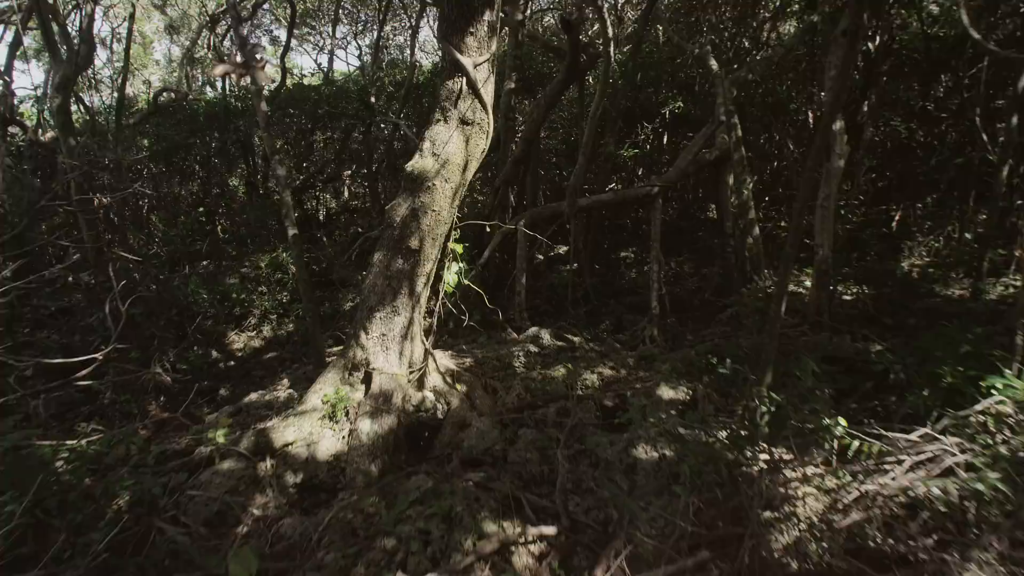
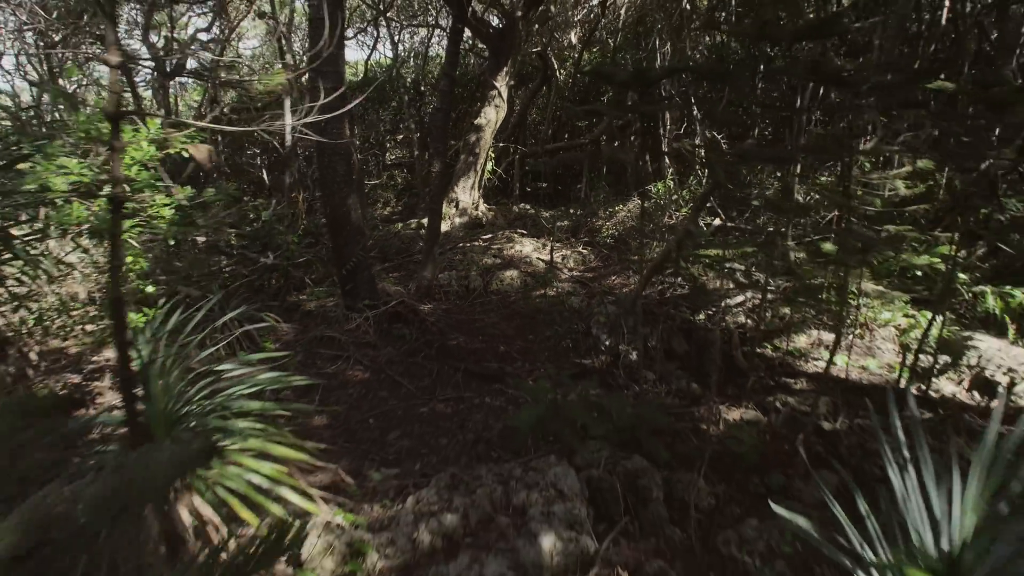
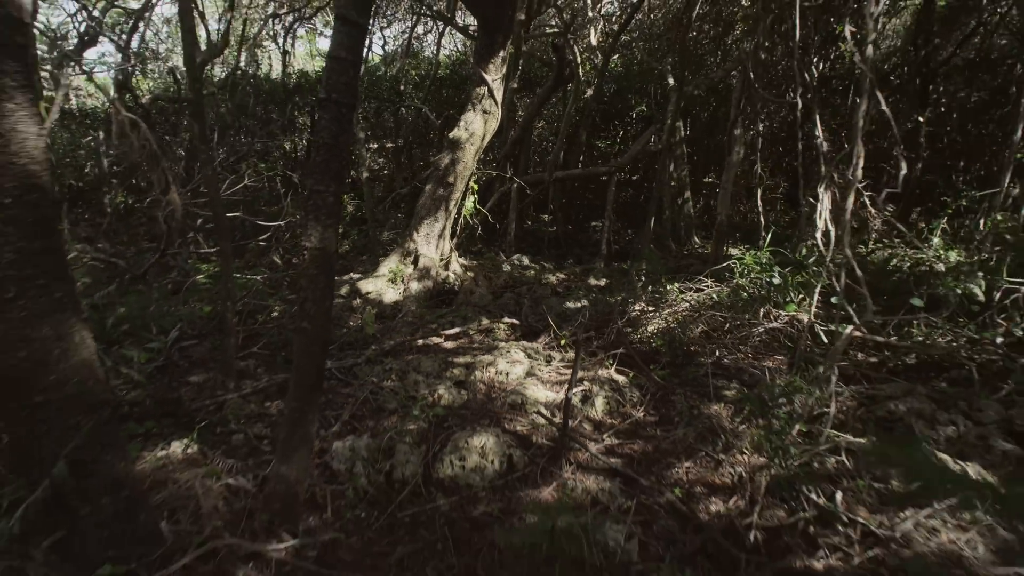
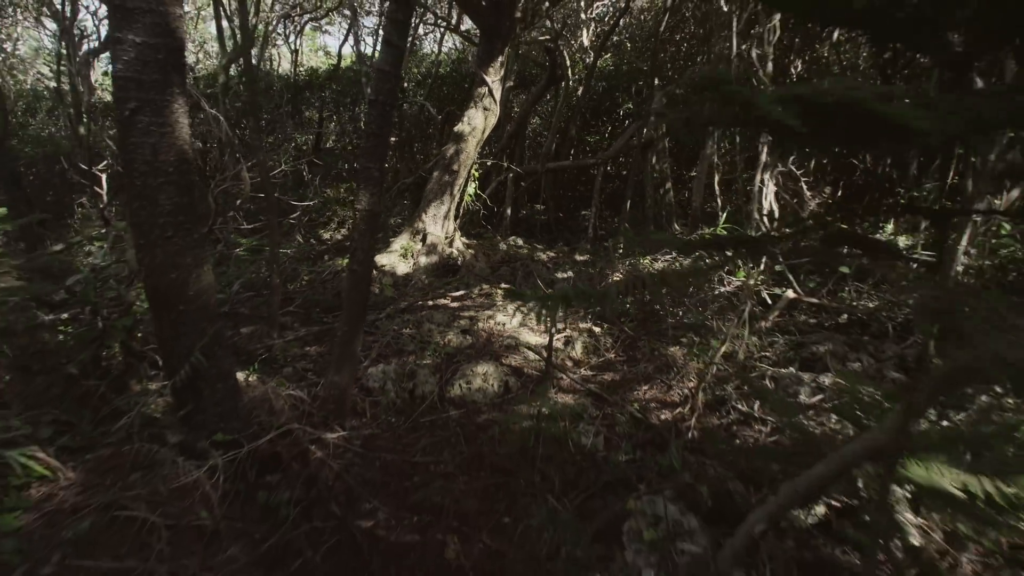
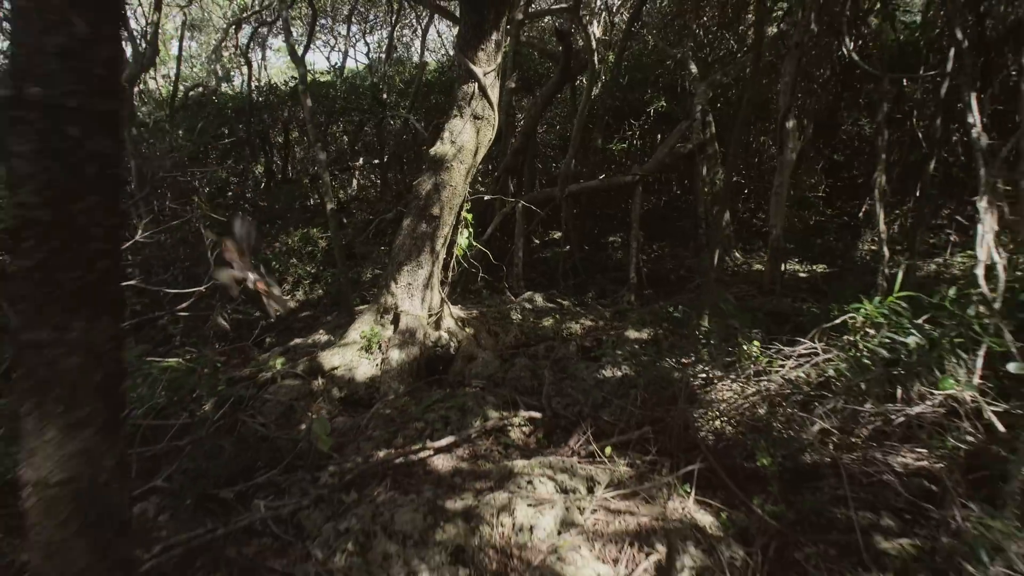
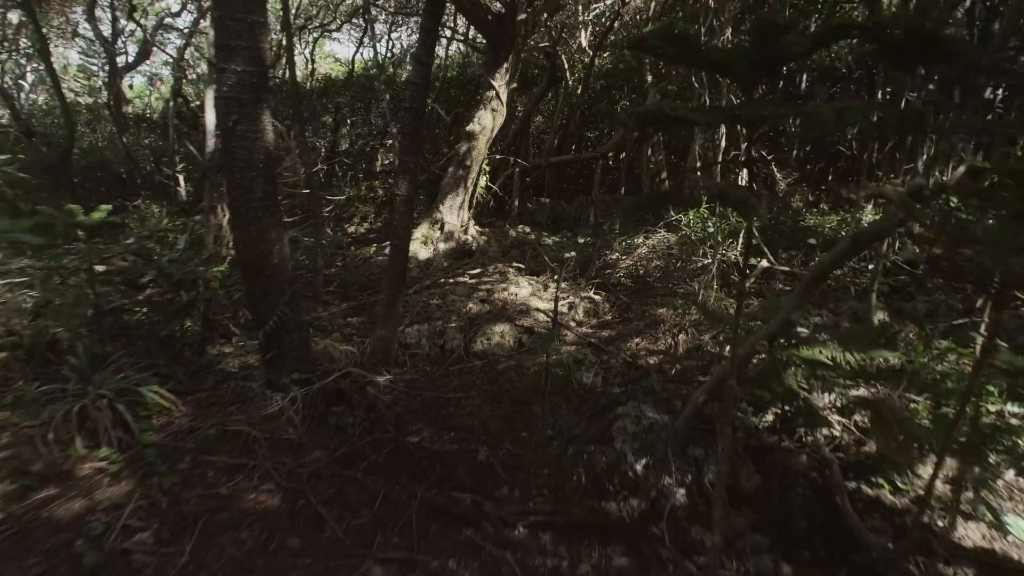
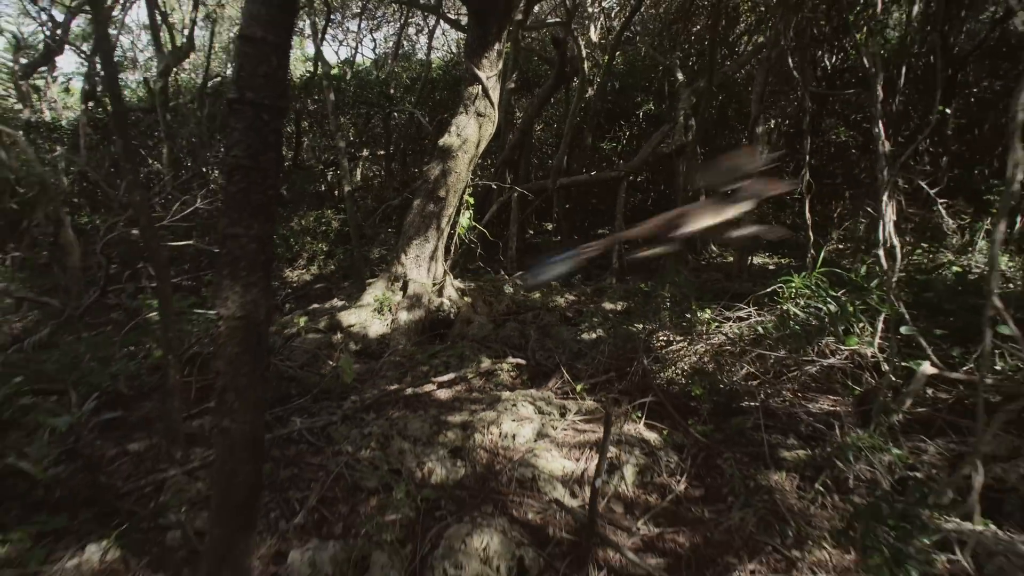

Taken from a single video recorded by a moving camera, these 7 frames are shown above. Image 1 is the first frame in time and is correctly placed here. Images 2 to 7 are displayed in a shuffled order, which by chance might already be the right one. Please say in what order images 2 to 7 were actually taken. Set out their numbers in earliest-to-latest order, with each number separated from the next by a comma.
5, 7, 3, 4, 6, 2
